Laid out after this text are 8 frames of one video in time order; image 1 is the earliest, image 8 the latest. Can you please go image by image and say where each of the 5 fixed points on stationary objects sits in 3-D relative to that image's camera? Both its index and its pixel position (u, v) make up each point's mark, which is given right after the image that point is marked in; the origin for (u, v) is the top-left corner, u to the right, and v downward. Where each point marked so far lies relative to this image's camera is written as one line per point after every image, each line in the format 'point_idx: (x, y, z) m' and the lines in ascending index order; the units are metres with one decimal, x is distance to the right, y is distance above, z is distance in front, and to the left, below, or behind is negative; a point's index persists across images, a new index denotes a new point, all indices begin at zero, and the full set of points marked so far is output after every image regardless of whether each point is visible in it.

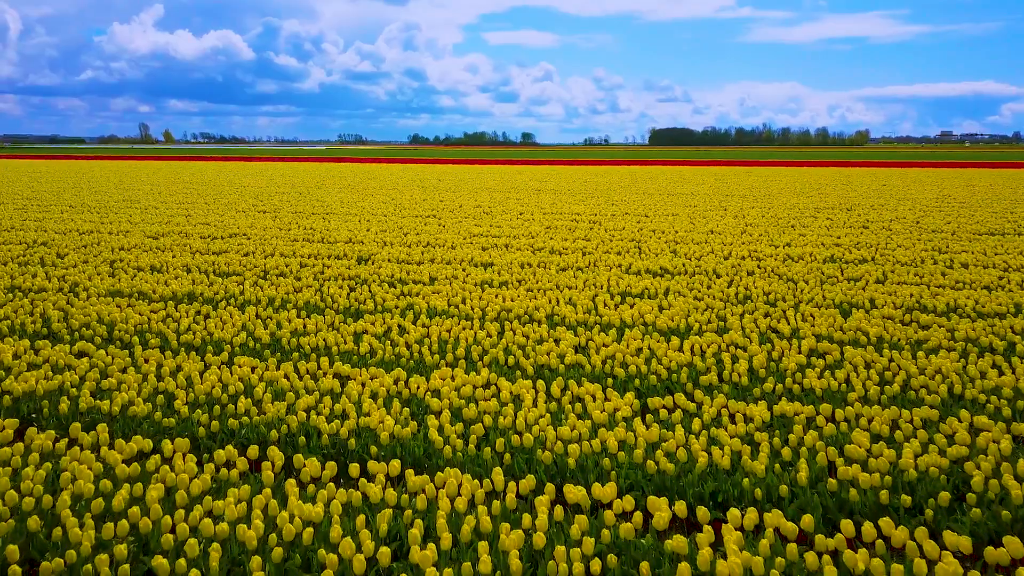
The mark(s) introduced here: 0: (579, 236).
0: (+0.9, +0.7, +9.3) m
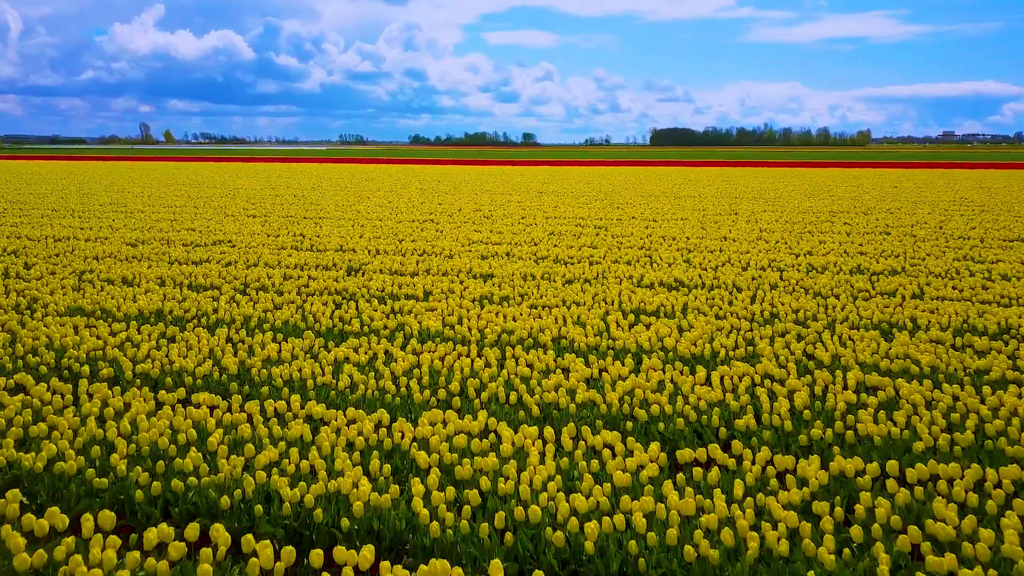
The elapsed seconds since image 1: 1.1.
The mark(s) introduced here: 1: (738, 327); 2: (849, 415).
0: (+1.0, +0.6, +8.8) m
1: (+1.6, -0.3, +4.8) m
2: (+1.7, -0.6, +3.3) m
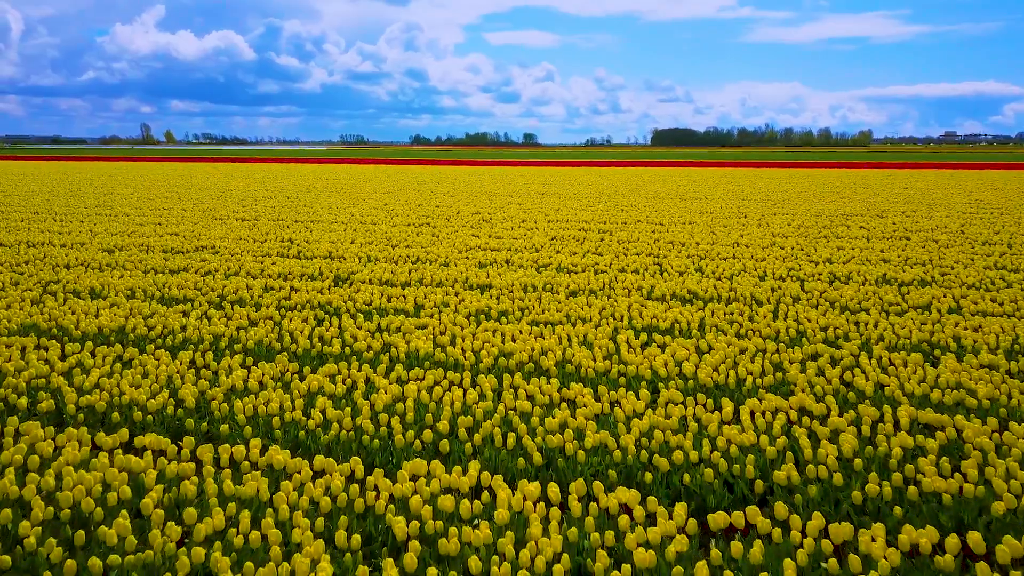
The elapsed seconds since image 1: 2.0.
0: (+1.0, +0.5, +8.3) m
1: (+1.6, -0.4, +4.3) m
2: (+1.7, -0.7, +2.8) m
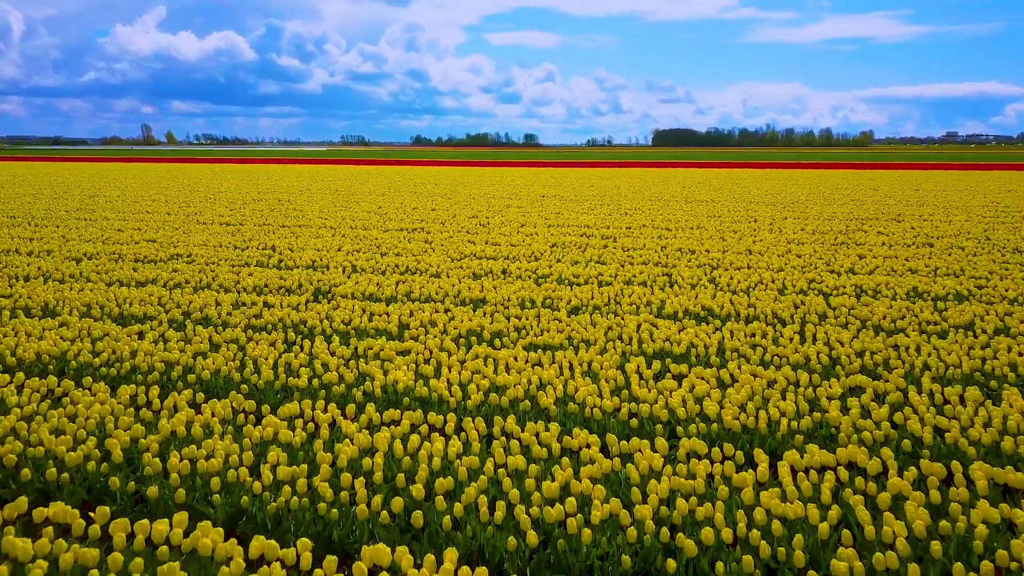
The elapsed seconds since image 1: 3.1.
0: (+0.9, +0.3, +7.7) m
1: (+1.6, -0.5, +3.7) m
2: (+1.6, -0.9, +2.3) m
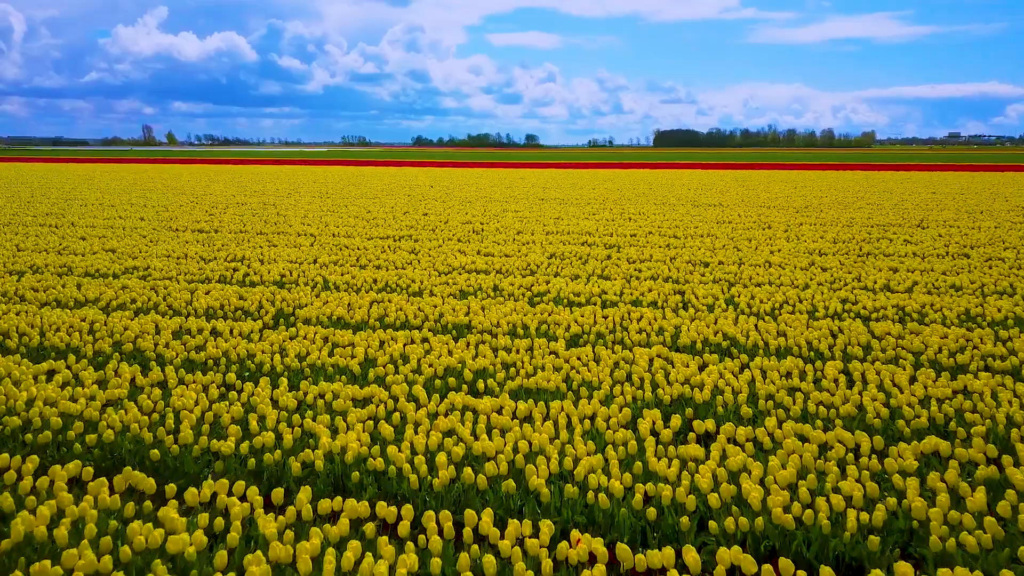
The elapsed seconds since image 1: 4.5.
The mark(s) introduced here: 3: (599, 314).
0: (+0.9, +0.2, +6.9) m
1: (+1.5, -0.7, +2.9) m
2: (+1.5, -1.0, +1.5) m
3: (+0.7, -0.2, +5.2) m
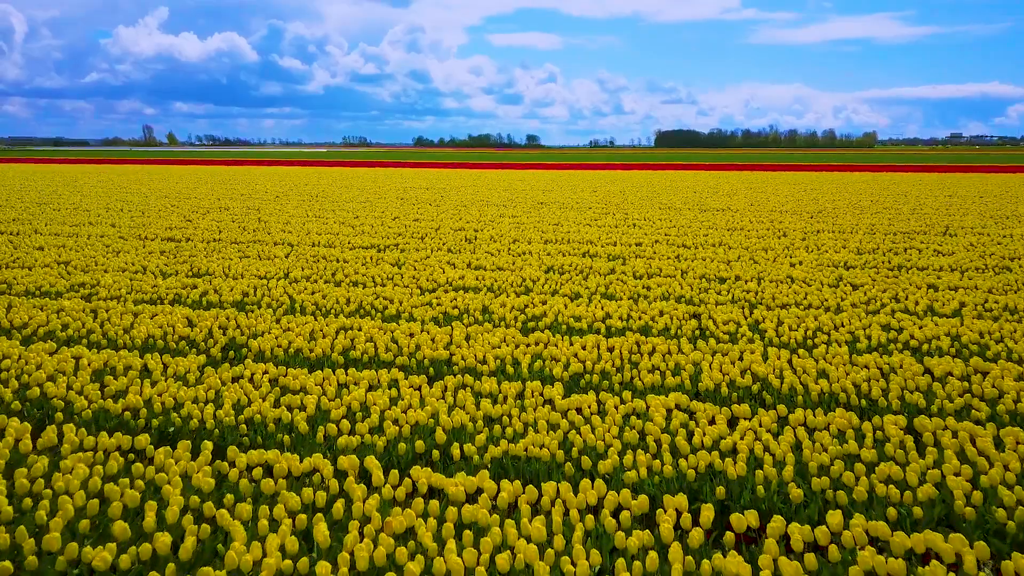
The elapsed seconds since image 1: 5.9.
0: (+0.8, 0.0, +6.1) m
1: (+1.4, -0.9, +2.2) m
2: (+1.5, -1.2, +0.7) m
3: (+0.6, -0.4, +4.4) m
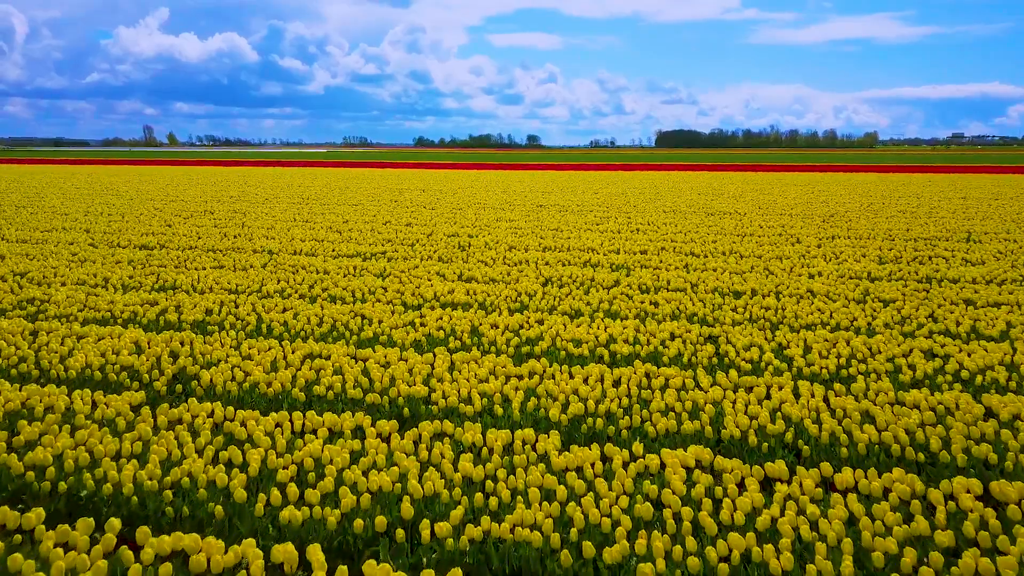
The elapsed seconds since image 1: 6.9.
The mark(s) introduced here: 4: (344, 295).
0: (+0.7, -0.2, +5.5) m
1: (+1.4, -1.0, +1.6) m
2: (+1.4, -1.4, +0.1) m
3: (+0.5, -0.5, +3.8) m
4: (-1.5, -0.1, +6.0) m
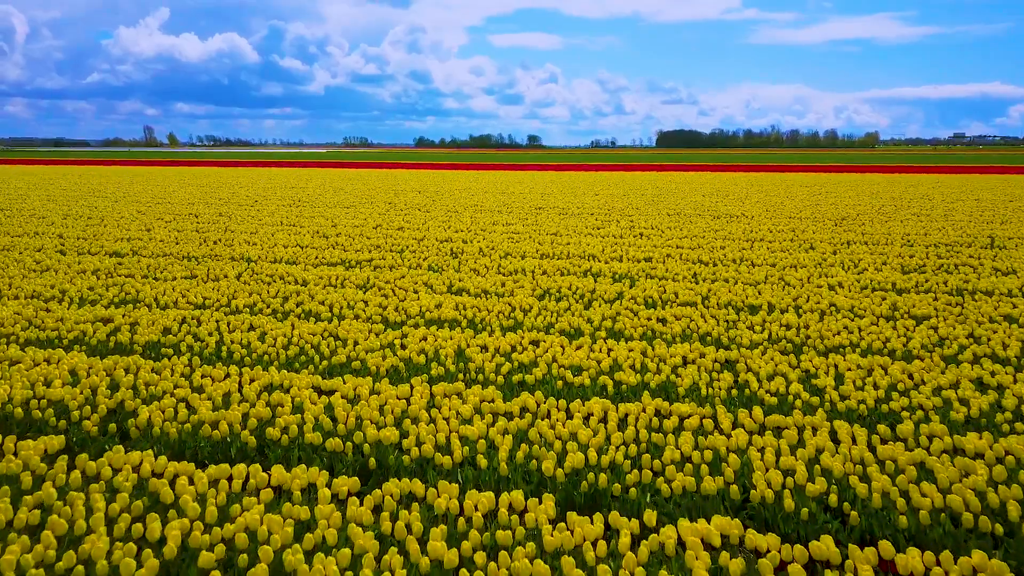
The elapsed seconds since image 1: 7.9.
0: (+0.7, -0.3, +5.0) m
1: (+1.3, -1.1, +1.0) m
2: (+1.3, -1.5, -0.5) m
3: (+0.5, -0.6, +3.3) m
4: (-1.6, -0.2, +5.4) m
